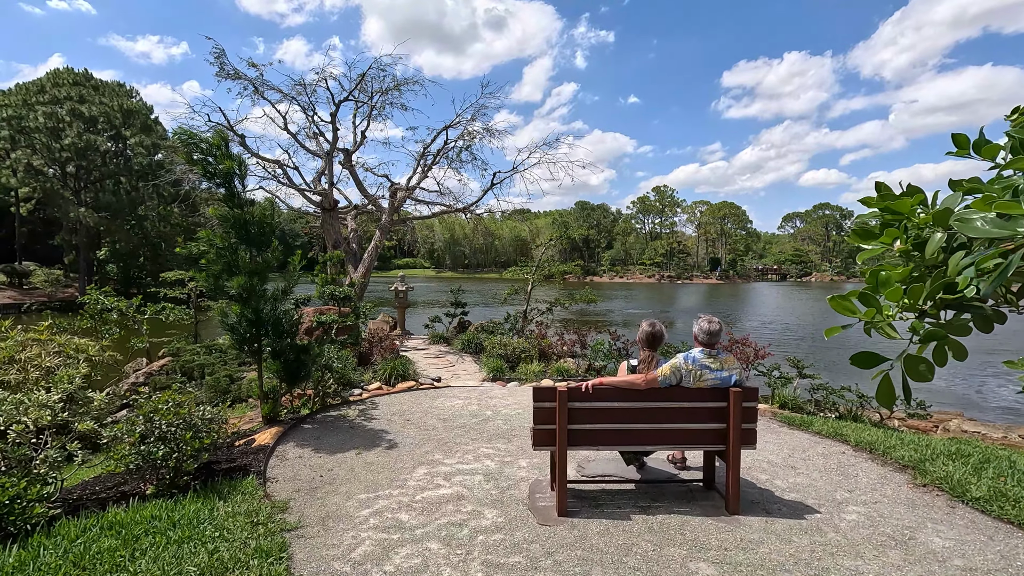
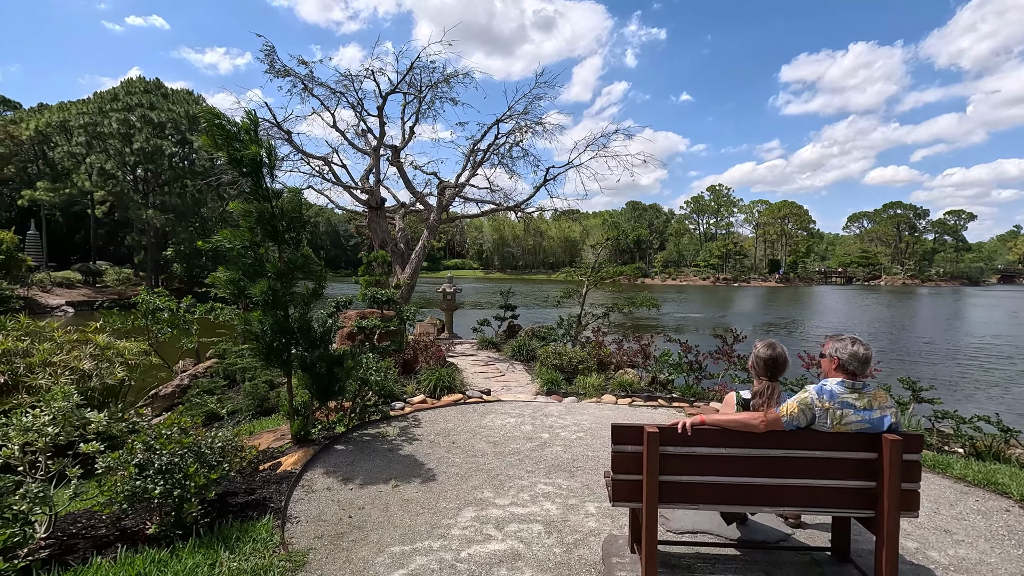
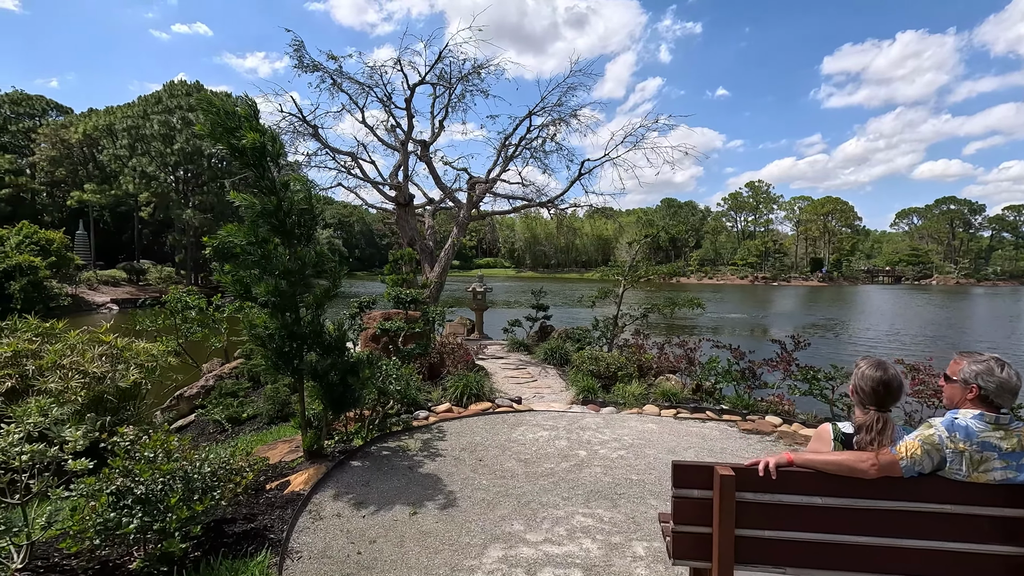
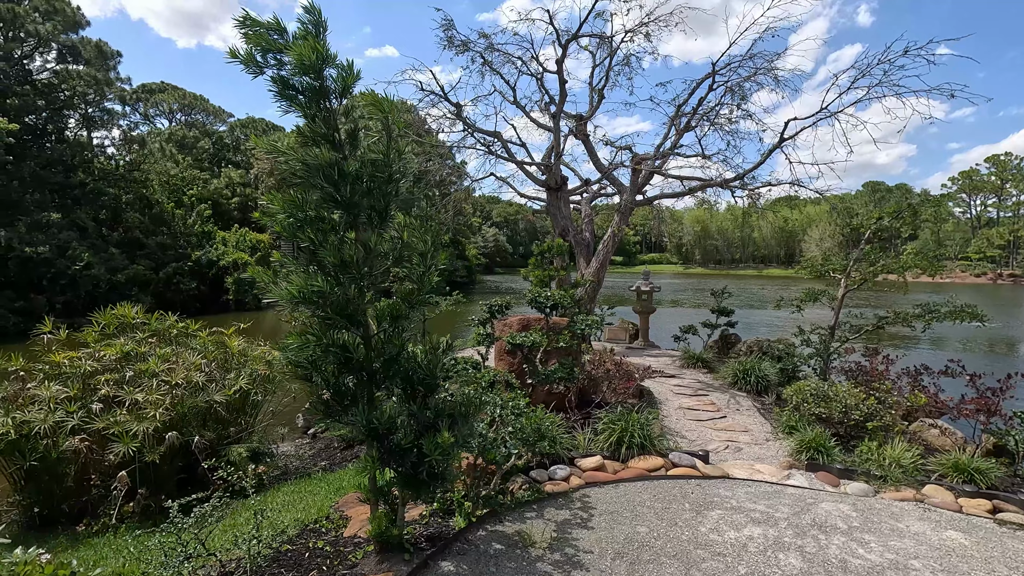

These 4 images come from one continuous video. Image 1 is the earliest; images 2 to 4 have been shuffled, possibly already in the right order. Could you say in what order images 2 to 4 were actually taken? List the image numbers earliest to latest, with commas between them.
2, 3, 4
